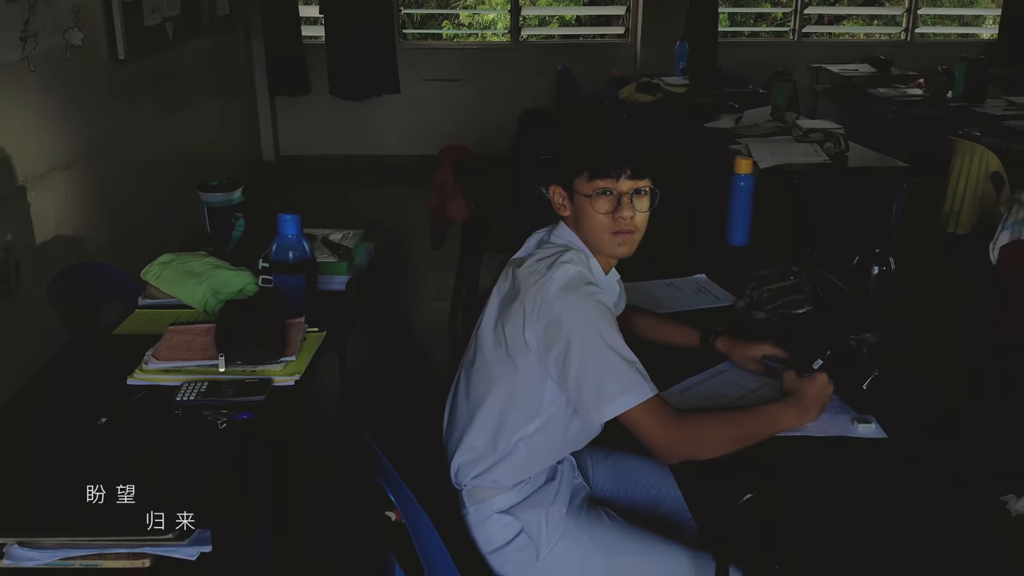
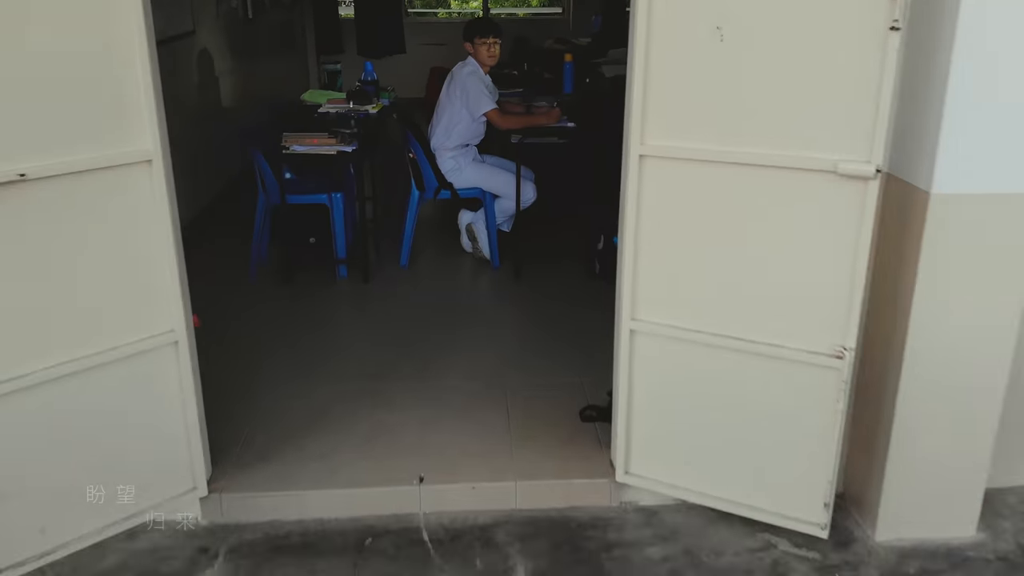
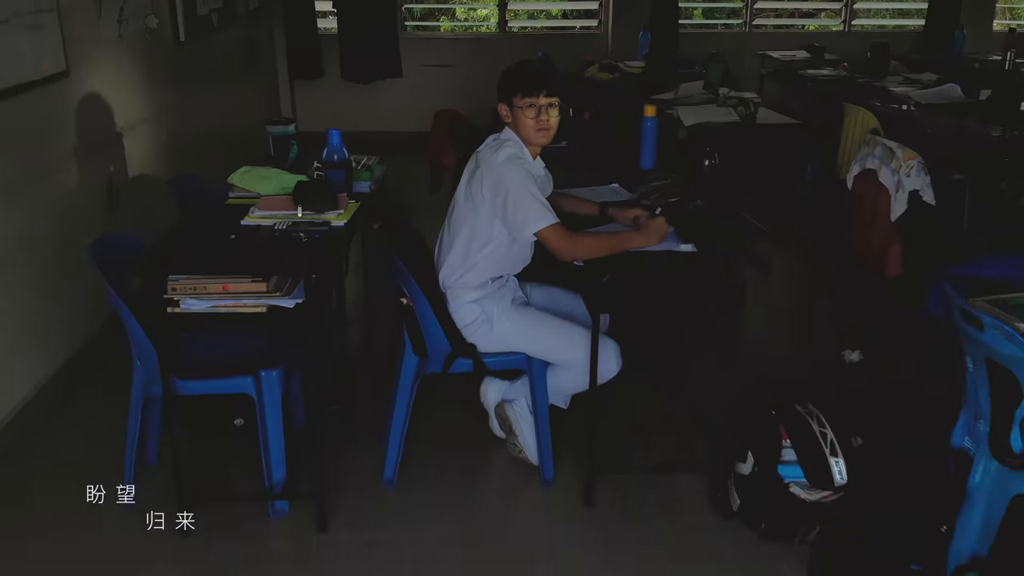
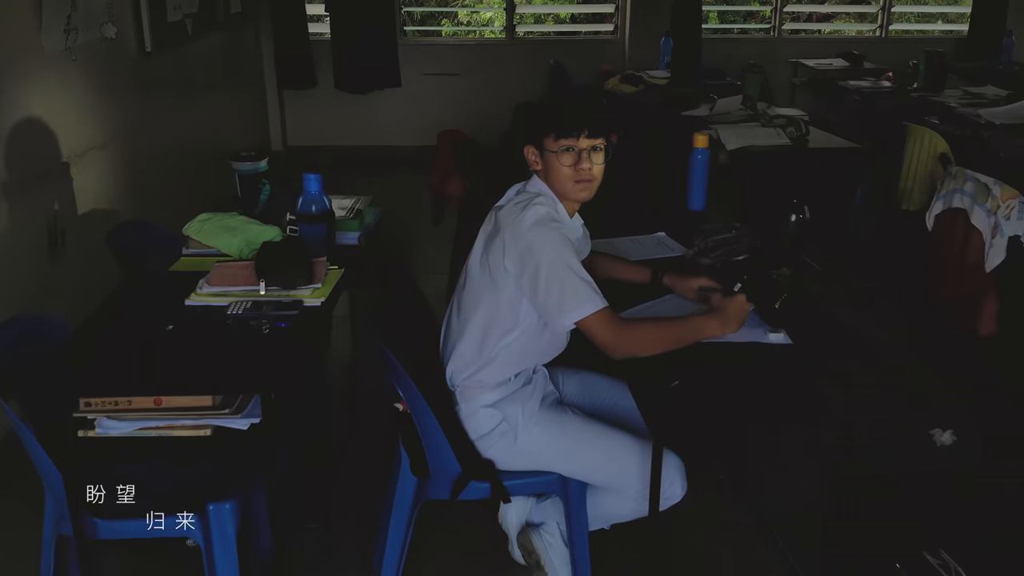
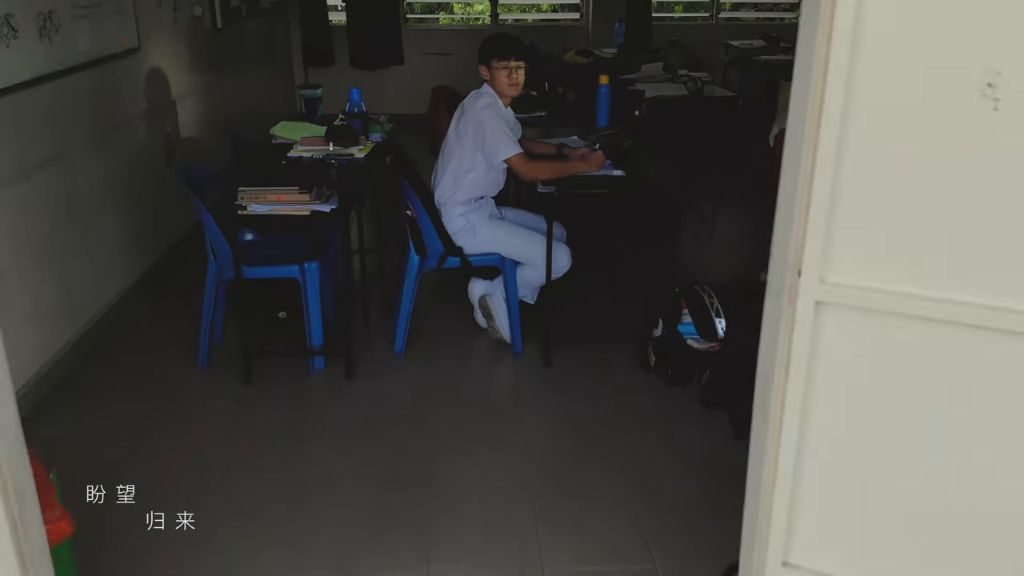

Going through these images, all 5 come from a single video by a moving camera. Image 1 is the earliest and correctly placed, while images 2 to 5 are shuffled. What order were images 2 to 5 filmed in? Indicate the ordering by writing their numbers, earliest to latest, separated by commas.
4, 3, 5, 2
